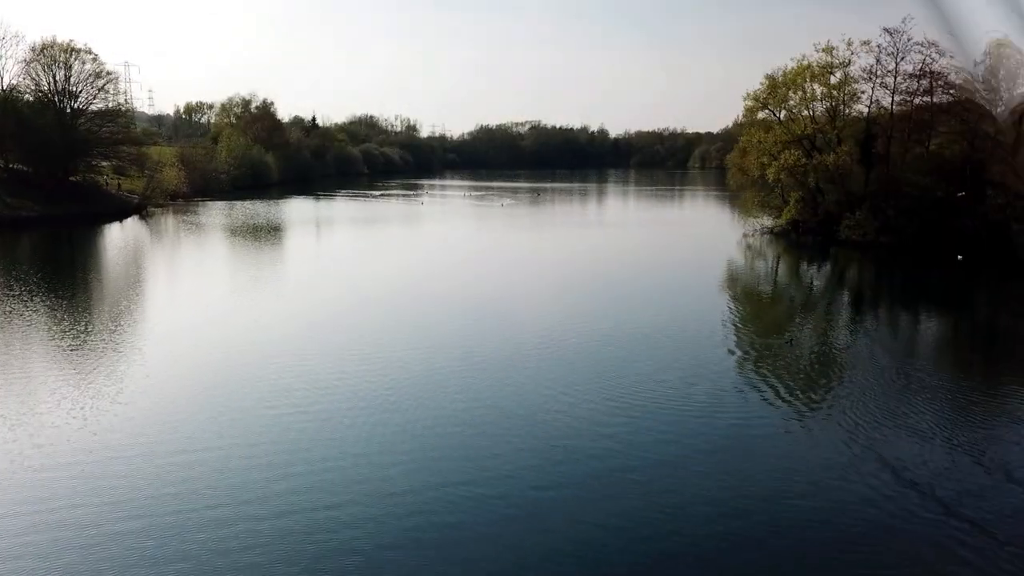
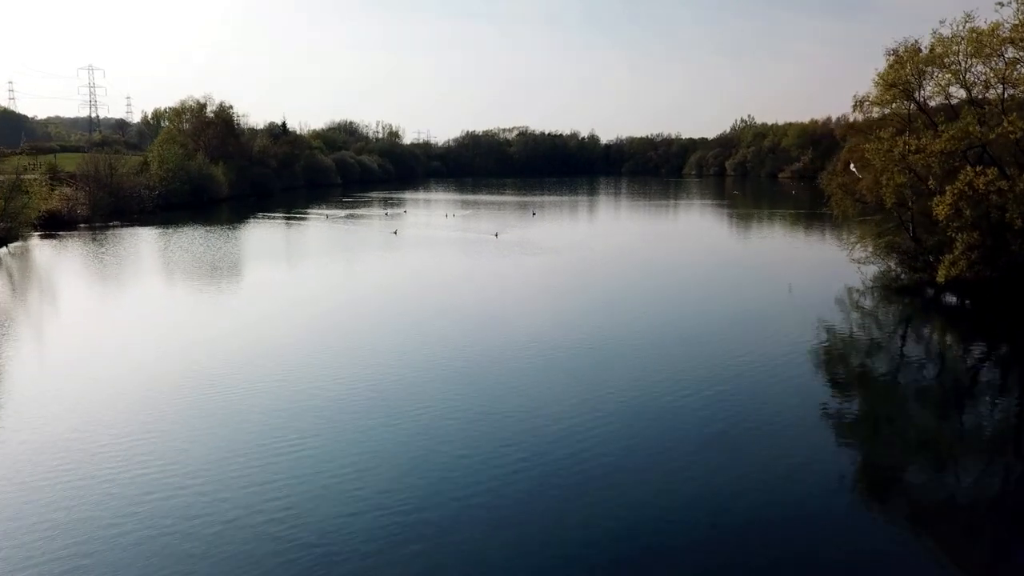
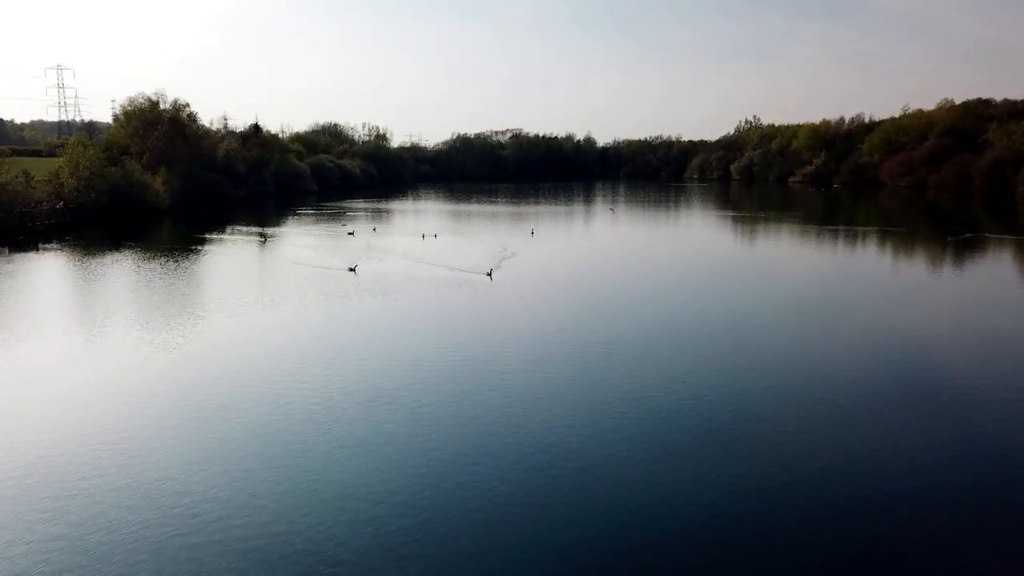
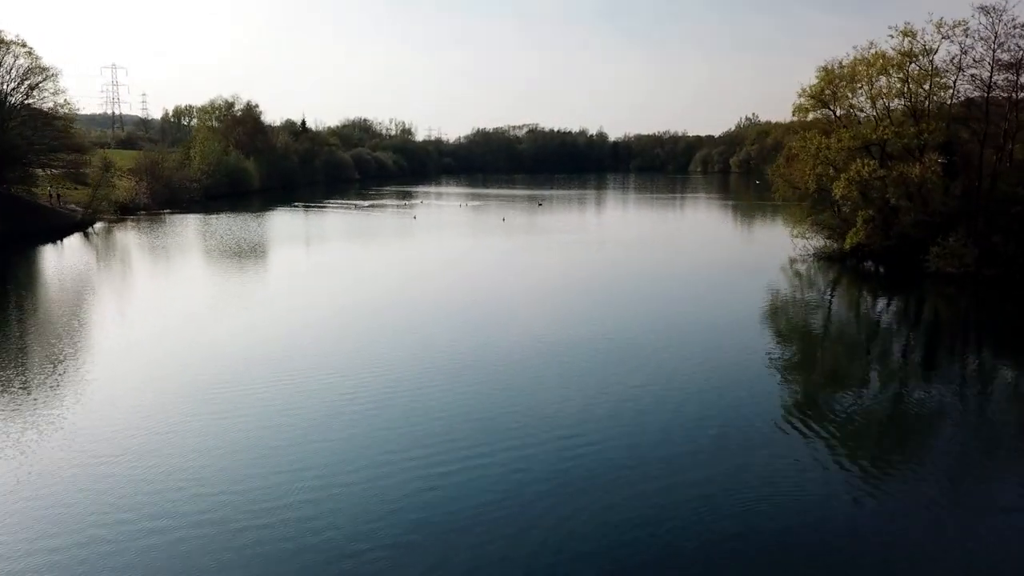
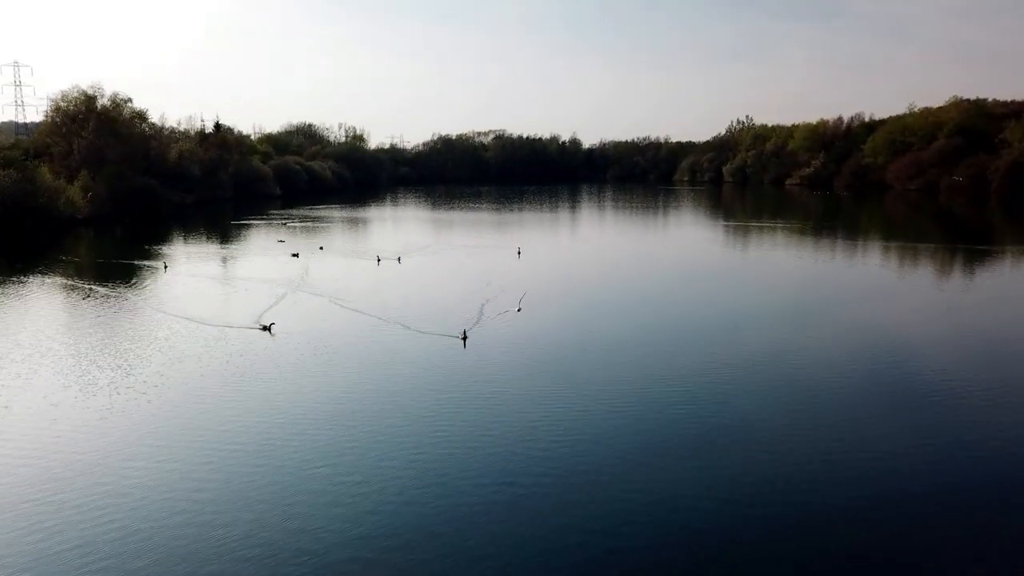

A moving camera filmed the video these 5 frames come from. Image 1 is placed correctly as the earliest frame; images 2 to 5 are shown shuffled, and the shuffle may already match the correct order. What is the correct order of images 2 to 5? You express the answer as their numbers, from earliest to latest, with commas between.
4, 2, 3, 5
